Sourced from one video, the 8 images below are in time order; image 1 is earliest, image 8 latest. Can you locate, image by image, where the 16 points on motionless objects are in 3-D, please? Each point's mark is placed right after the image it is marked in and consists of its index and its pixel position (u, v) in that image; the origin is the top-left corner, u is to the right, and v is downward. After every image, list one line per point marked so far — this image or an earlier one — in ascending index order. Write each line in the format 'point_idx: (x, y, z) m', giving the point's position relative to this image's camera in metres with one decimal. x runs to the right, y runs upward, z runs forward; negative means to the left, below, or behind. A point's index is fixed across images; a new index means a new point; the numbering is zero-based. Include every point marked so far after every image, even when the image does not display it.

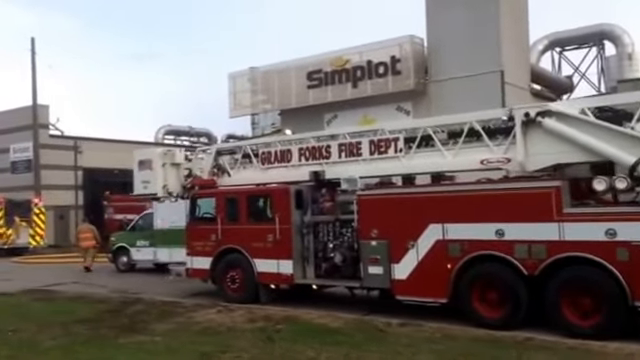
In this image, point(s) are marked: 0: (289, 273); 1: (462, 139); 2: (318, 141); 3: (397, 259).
0: (-0.5, -1.5, +13.1) m
1: (+1.9, +0.6, +11.5) m
2: (0.0, +0.6, +13.5) m
3: (+1.0, -1.1, +11.5) m
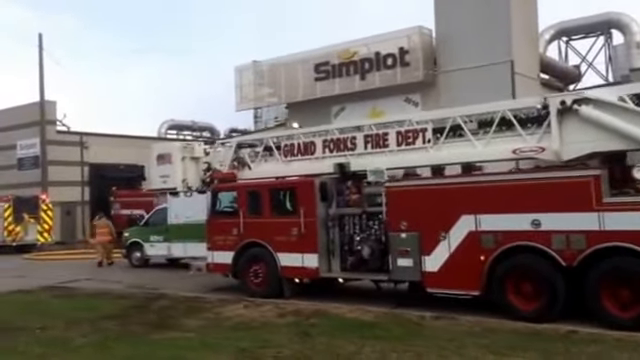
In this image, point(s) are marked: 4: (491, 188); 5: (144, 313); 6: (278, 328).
0: (-0.1, -1.3, +12.9) m
1: (+2.3, +0.7, +11.3) m
2: (+0.3, +0.7, +13.3) m
3: (+1.5, -1.0, +11.4) m
4: (+2.2, -0.1, +10.7) m
5: (-2.4, -1.8, +11.6) m
6: (-0.5, -1.8, +10.0) m
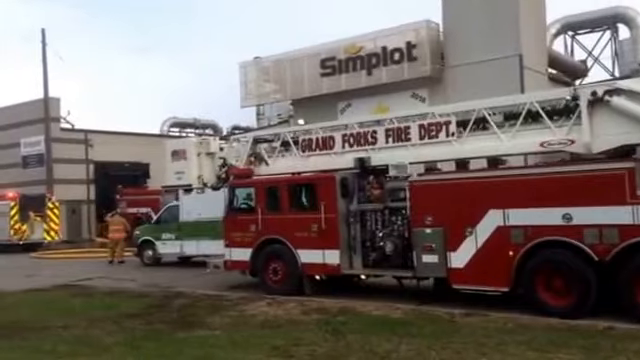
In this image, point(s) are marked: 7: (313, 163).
0: (+0.2, -1.3, +12.7) m
1: (+2.6, +0.8, +11.1) m
2: (+0.6, +0.8, +13.1) m
3: (+1.8, -0.9, +11.2) m
4: (+2.5, 0.0, +10.5) m
5: (-2.1, -1.8, +11.5) m
6: (-0.1, -1.7, +9.8) m
7: (-0.1, +0.3, +13.6) m
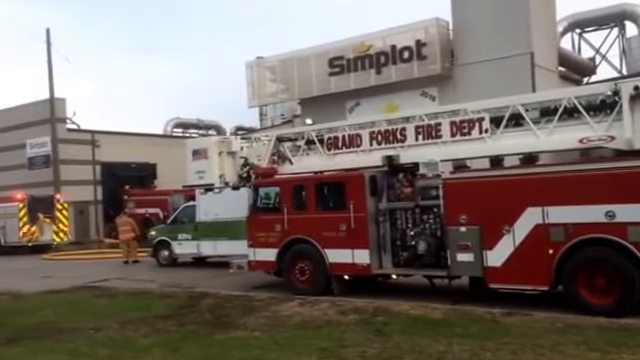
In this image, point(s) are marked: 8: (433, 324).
0: (+0.7, -1.2, +12.5) m
1: (+3.1, +0.8, +11.0) m
2: (+1.1, +0.8, +12.9) m
3: (+2.2, -0.9, +11.0) m
4: (+2.9, 0.0, +10.3) m
5: (-1.6, -1.8, +11.2) m
6: (+0.3, -1.7, +9.6) m
7: (+0.3, +0.3, +13.4) m
8: (+1.2, -1.6, +9.3) m
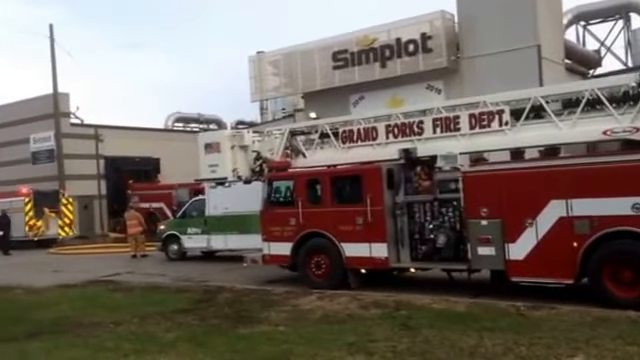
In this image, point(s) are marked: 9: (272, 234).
0: (+0.9, -1.1, +12.4) m
1: (+3.3, +0.9, +10.8) m
2: (+1.3, +1.0, +12.8) m
3: (+2.5, -0.8, +10.9) m
4: (+3.2, +0.1, +10.2) m
5: (-1.4, -1.7, +11.1) m
6: (+0.6, -1.6, +9.5) m
7: (+0.6, +0.4, +13.3) m
8: (+1.5, -1.5, +9.2) m
9: (-0.8, -0.9, +13.9) m
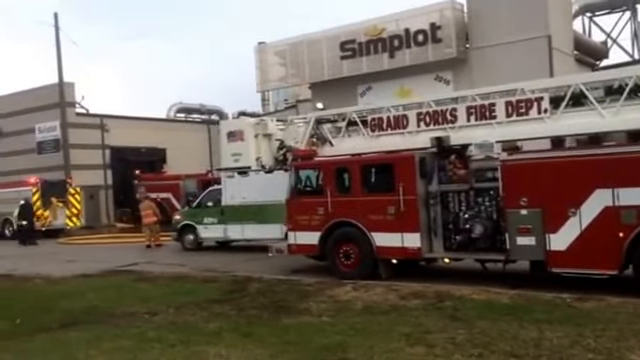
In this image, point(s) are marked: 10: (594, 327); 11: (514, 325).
0: (+1.4, -1.0, +12.2) m
1: (+3.8, +1.1, +10.6) m
2: (+1.8, +1.1, +12.5) m
3: (+3.0, -0.6, +10.7) m
4: (+3.7, +0.3, +10.0) m
5: (-0.9, -1.5, +10.9) m
6: (+1.1, -1.4, +9.3) m
7: (+1.0, +0.6, +13.0) m
8: (+2.0, -1.4, +9.0) m
9: (-0.4, -0.7, +13.6) m
10: (+2.5, -1.3, +7.7) m
11: (+1.8, -1.4, +8.1) m
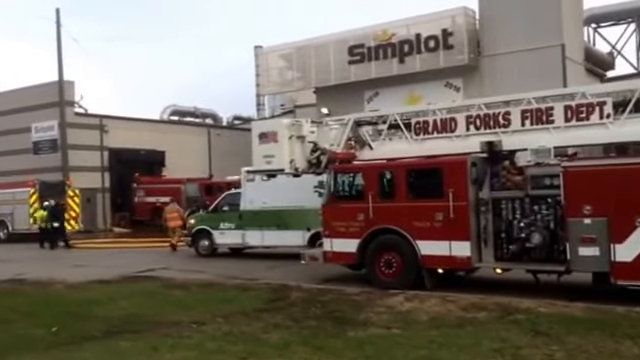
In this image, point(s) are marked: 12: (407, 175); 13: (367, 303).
0: (+2.0, -1.1, +11.6) m
1: (+4.5, +0.9, +10.2) m
2: (+2.4, +1.0, +12.0) m
3: (+3.6, -0.7, +10.2) m
4: (+4.4, +0.1, +9.5) m
5: (-0.2, -1.5, +10.3) m
6: (+1.8, -1.5, +8.7) m
7: (+1.6, +0.5, +12.5) m
8: (+2.7, -1.4, +8.5) m
9: (+0.2, -0.8, +13.0) m
10: (+3.2, -1.4, +7.1) m
11: (+2.6, -1.4, +7.5) m
12: (+1.3, +0.1, +12.2) m
13: (+0.6, -1.5, +10.2) m
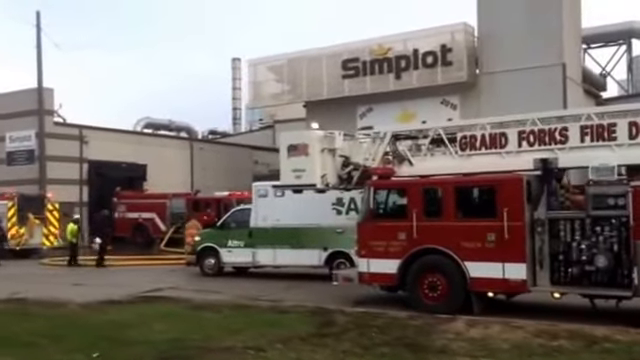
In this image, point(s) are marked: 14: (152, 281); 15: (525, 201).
0: (+2.6, -1.3, +11.0) m
1: (+5.2, +0.7, +9.7) m
2: (+3.0, +0.8, +11.5) m
3: (+4.3, -1.0, +9.7) m
4: (+5.1, -0.1, +9.1) m
5: (+0.4, -1.7, +9.5) m
6: (+2.5, -1.7, +8.1) m
7: (+2.2, +0.2, +11.9) m
8: (+3.5, -1.6, +7.9) m
9: (+0.8, -1.0, +12.3) m
10: (+4.1, -1.6, +6.6) m
11: (+3.4, -1.6, +7.0) m
12: (+1.9, -0.2, +11.5) m
13: (+1.3, -1.7, +9.5) m
14: (-3.4, -1.9, +16.8) m
15: (+2.7, -0.3, +11.0) m
